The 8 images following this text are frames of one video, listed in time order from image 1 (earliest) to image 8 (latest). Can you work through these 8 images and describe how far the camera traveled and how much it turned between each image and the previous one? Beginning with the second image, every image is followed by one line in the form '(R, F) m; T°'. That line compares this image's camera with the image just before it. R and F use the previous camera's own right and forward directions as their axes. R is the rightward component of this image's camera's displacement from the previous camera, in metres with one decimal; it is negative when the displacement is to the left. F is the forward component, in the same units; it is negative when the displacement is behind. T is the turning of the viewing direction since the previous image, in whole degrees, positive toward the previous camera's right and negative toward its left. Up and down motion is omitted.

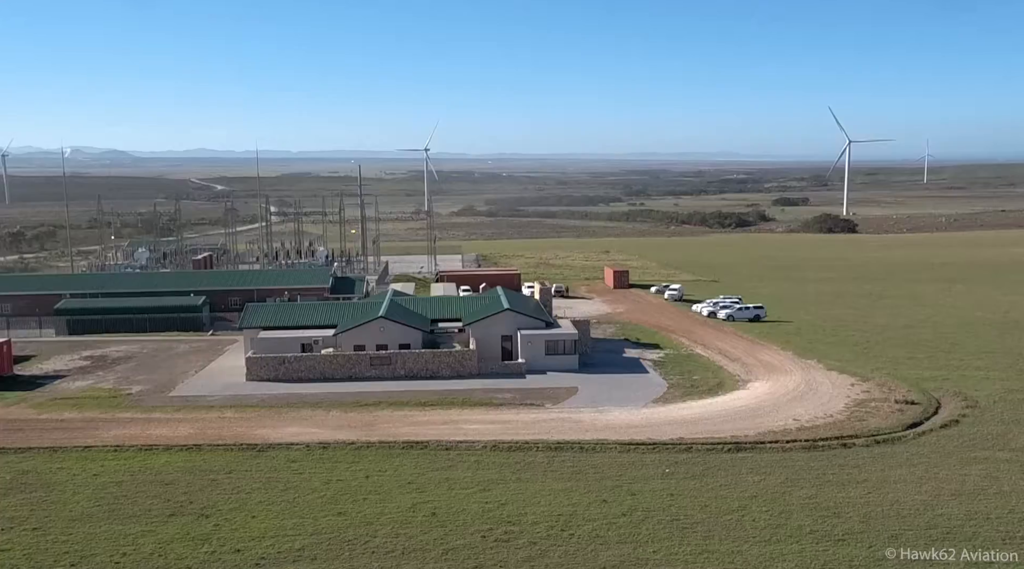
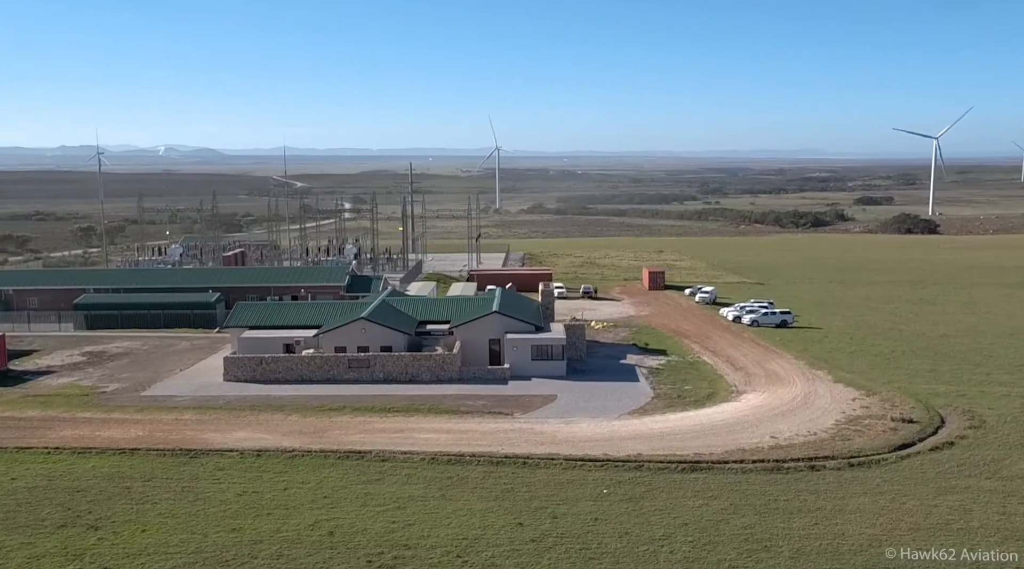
(+3.2, +1.6) m; -5°
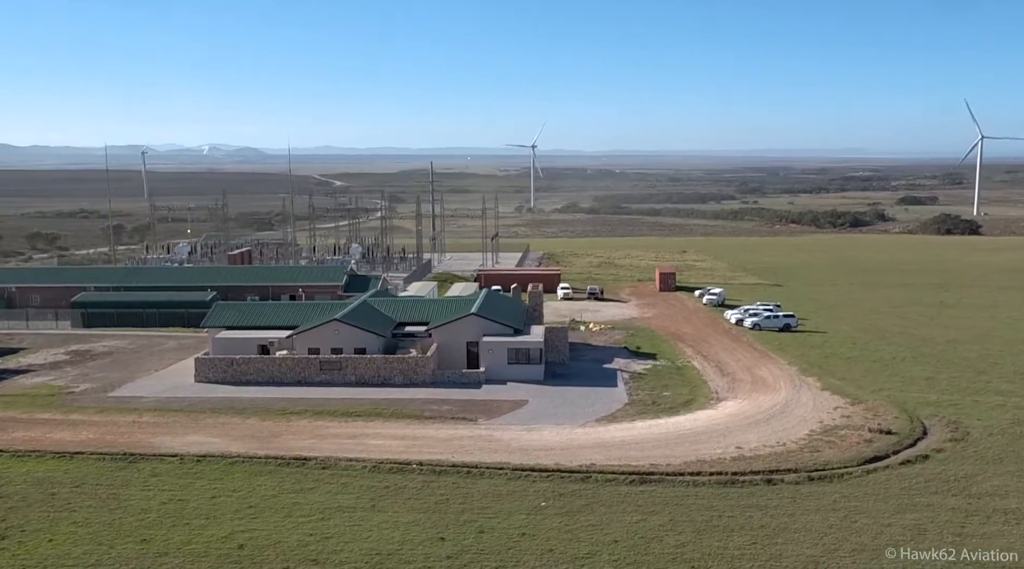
(+2.1, +0.9) m; -2°
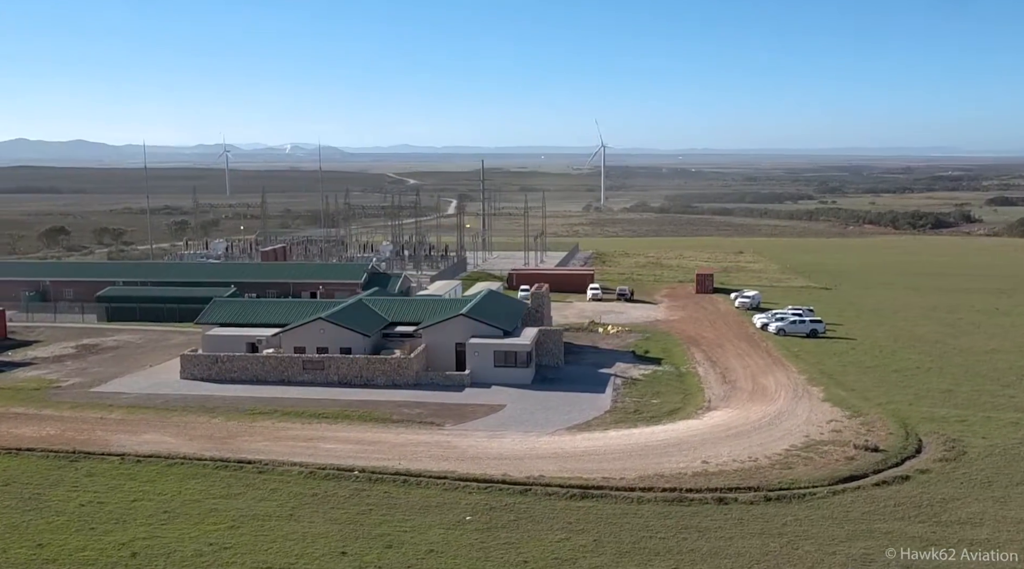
(+2.9, +1.2) m; -4°
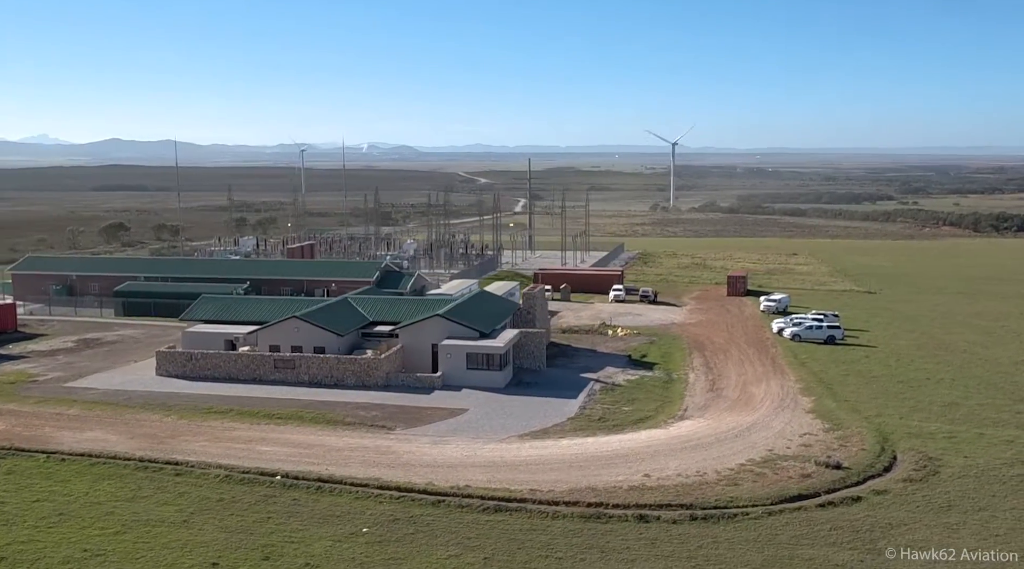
(+3.2, +1.2) m; -4°
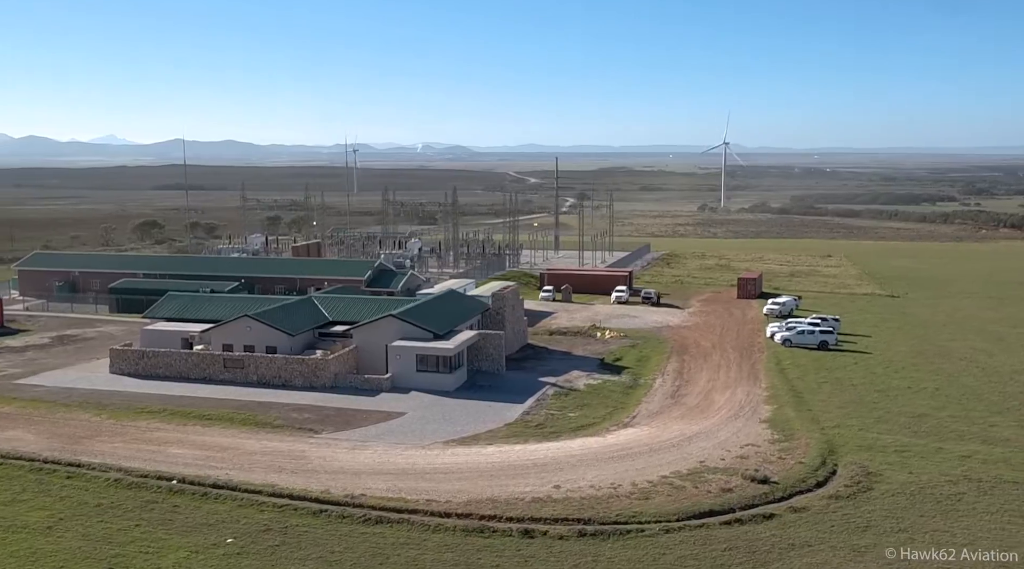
(+3.2, +1.1) m; -3°
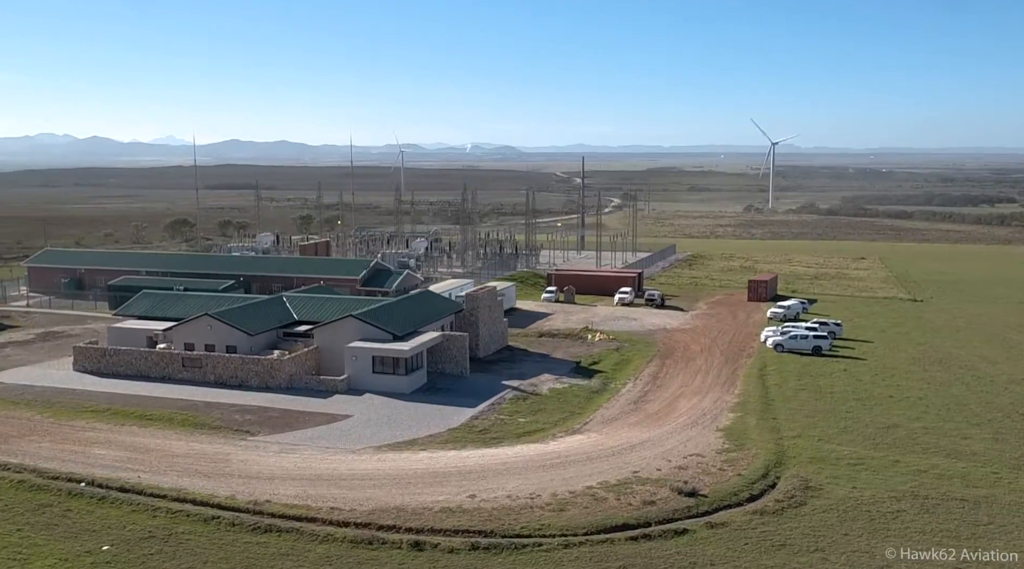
(+2.8, +0.9) m; -3°
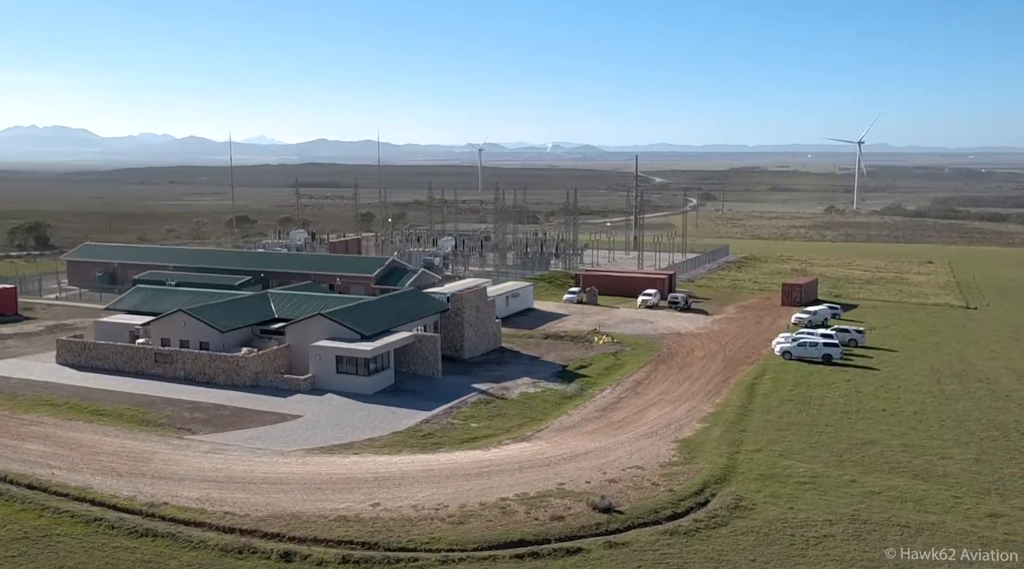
(+3.4, +1.1) m; -5°
